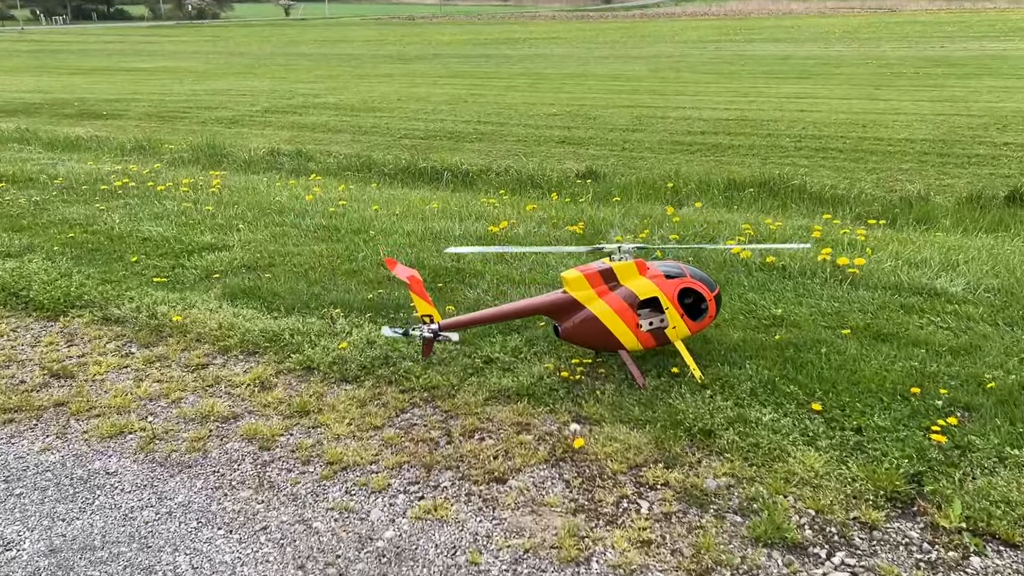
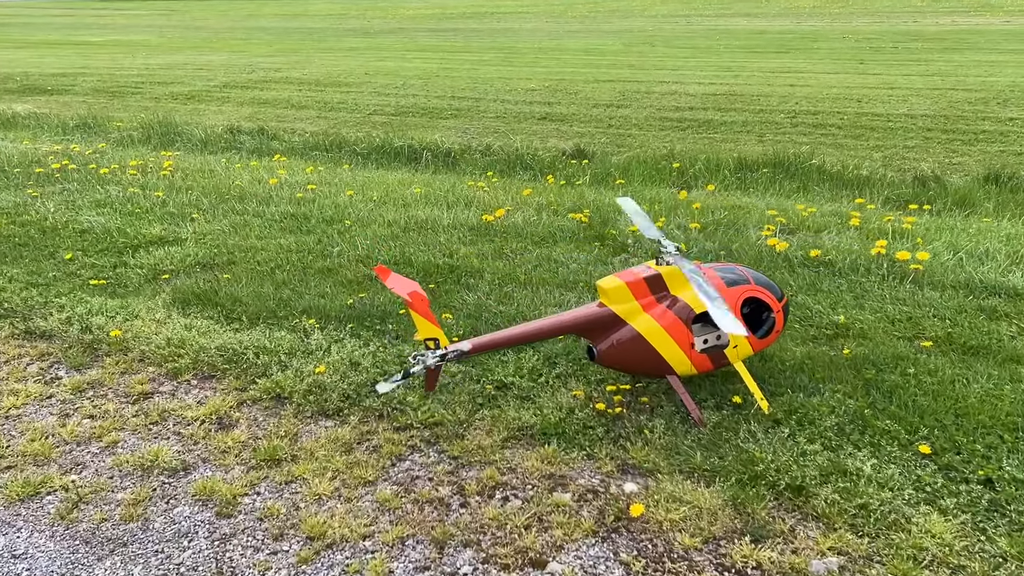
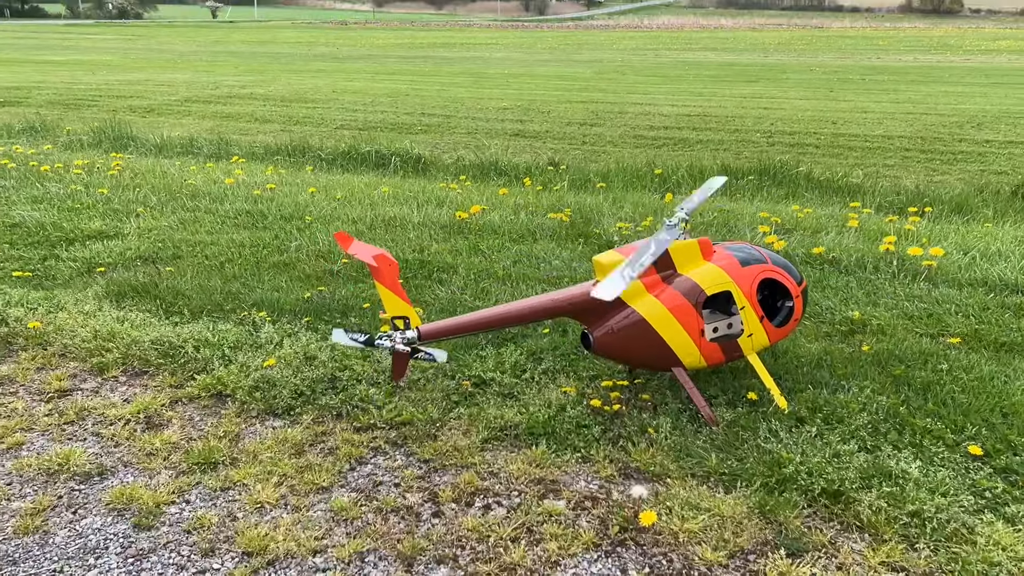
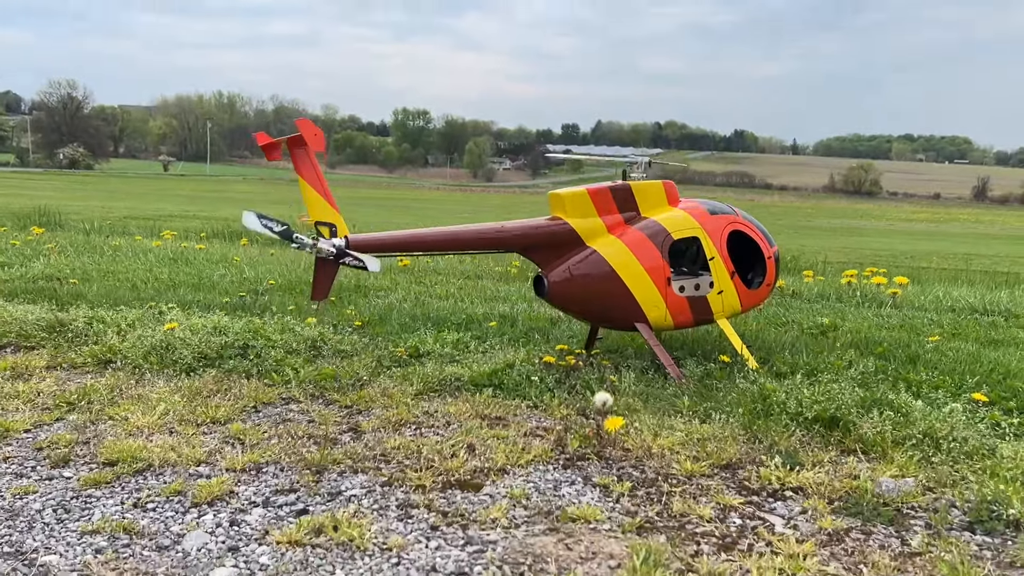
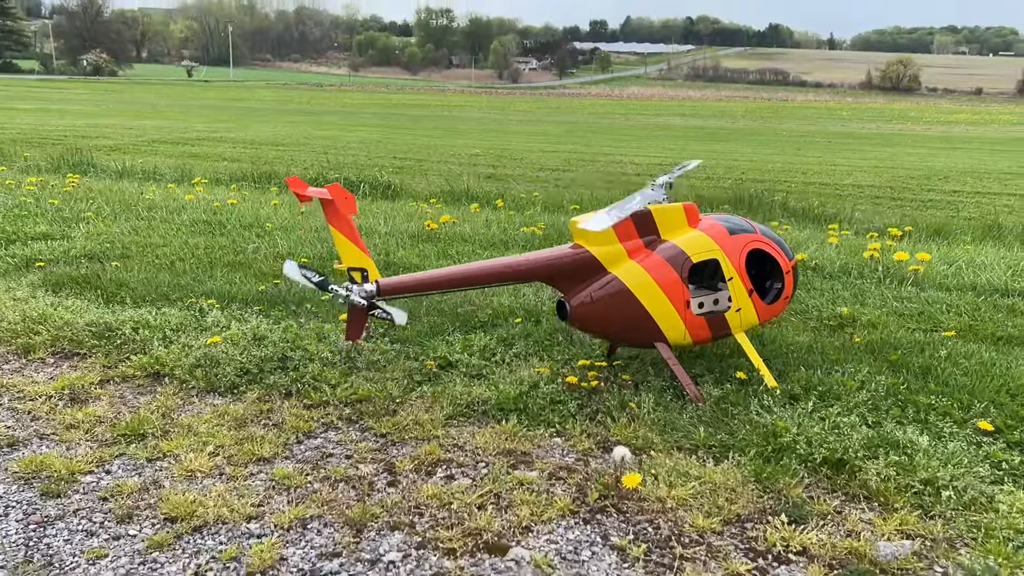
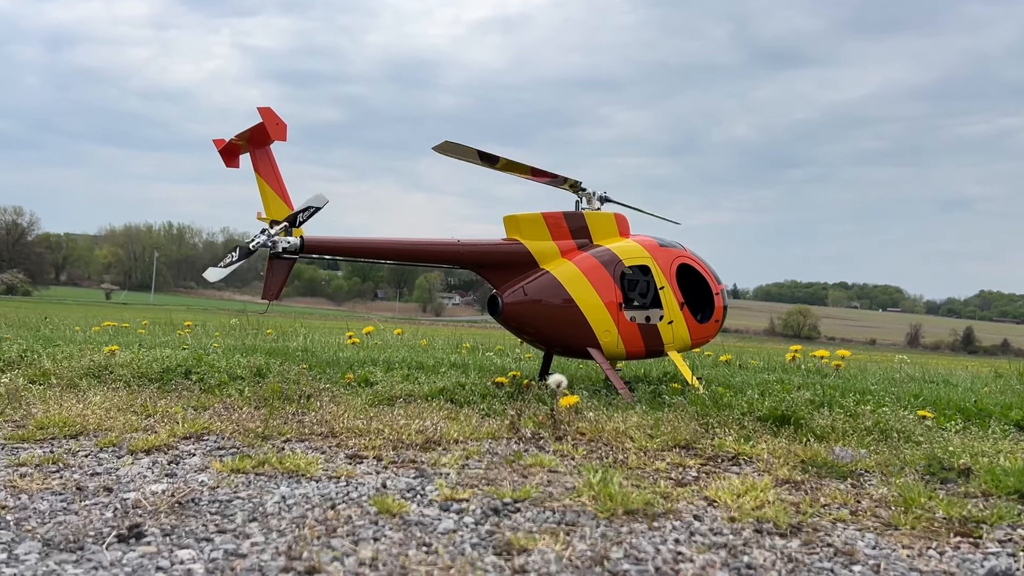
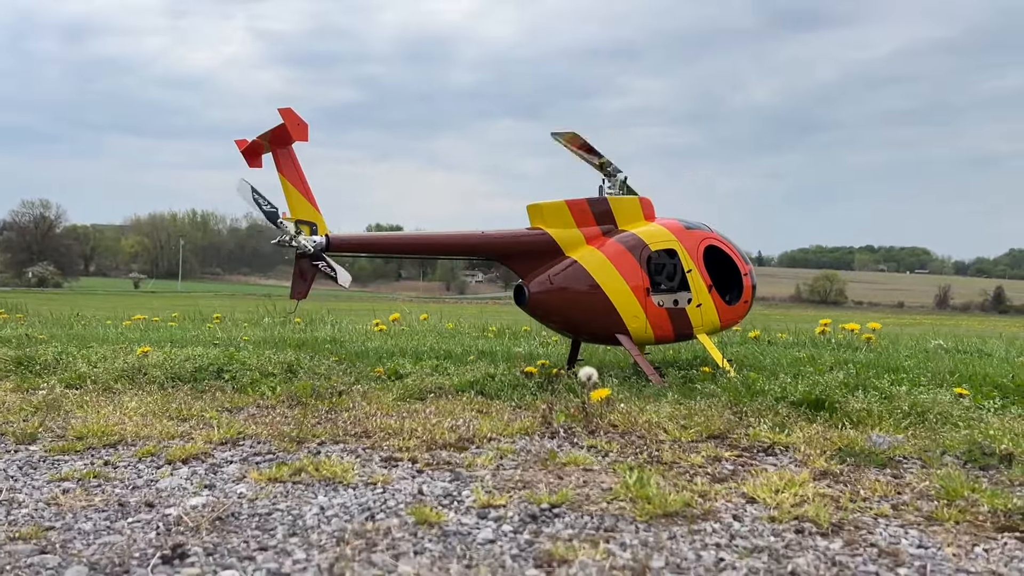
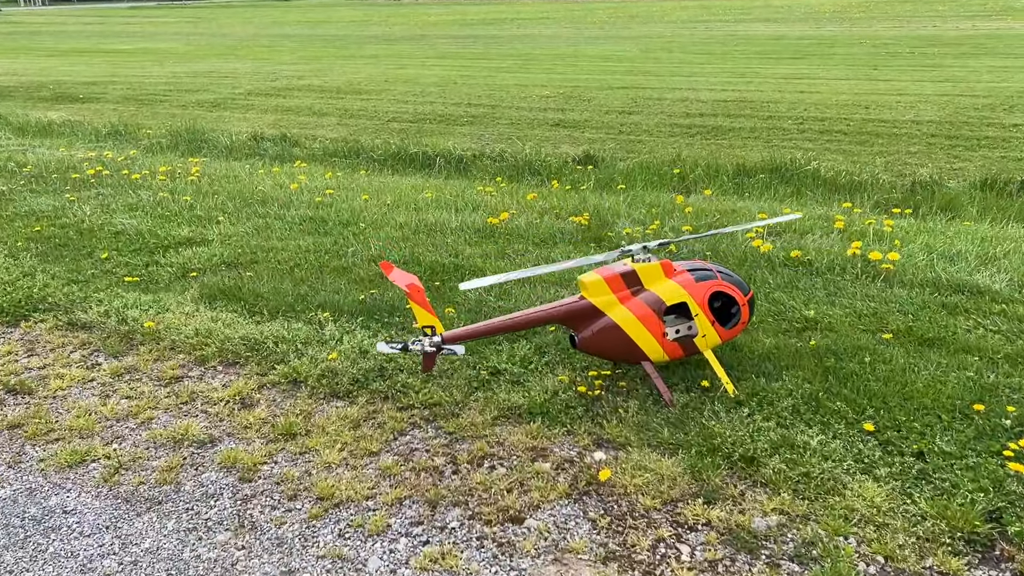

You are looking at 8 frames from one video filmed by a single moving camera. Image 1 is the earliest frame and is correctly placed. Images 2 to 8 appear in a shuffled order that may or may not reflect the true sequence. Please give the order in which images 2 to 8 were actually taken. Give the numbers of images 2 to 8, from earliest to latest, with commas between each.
8, 2, 3, 5, 4, 7, 6
